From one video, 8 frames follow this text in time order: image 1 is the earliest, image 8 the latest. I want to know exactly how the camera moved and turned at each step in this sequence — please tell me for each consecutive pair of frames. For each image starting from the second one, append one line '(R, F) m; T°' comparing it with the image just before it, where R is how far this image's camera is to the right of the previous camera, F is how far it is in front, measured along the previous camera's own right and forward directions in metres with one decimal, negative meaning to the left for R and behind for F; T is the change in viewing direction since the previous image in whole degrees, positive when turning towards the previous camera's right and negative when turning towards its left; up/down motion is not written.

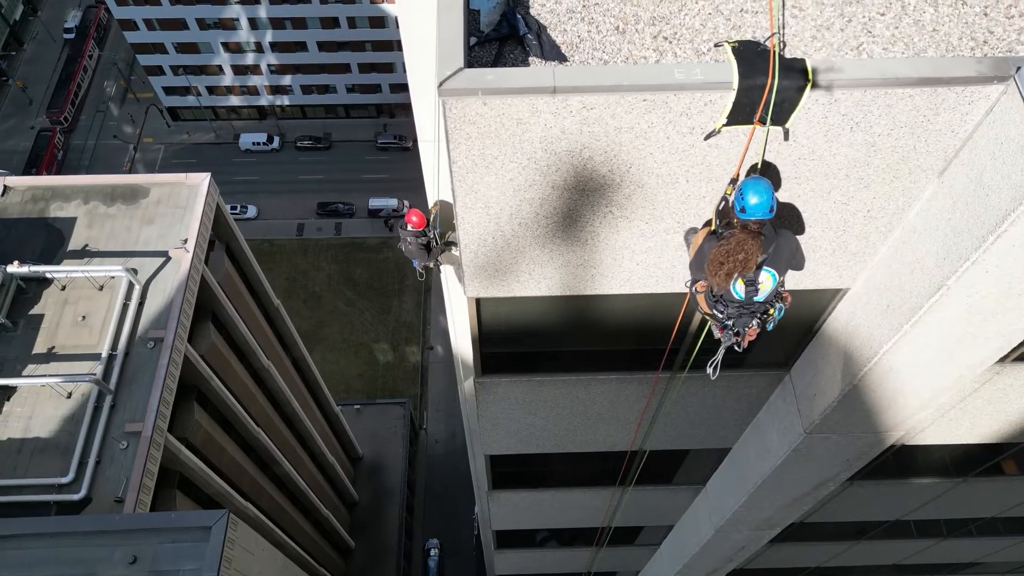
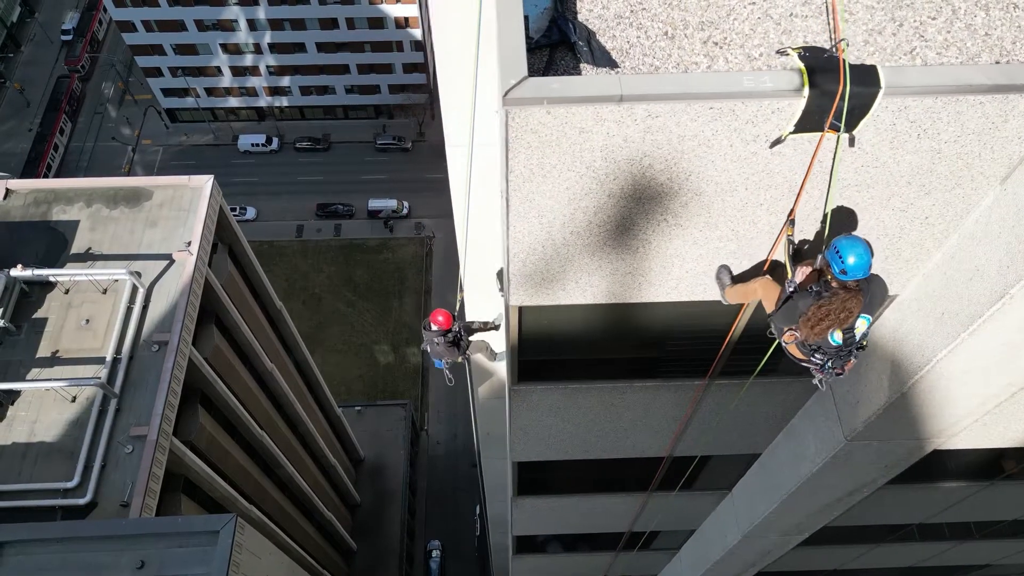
(-0.3, +0.1) m; 0°
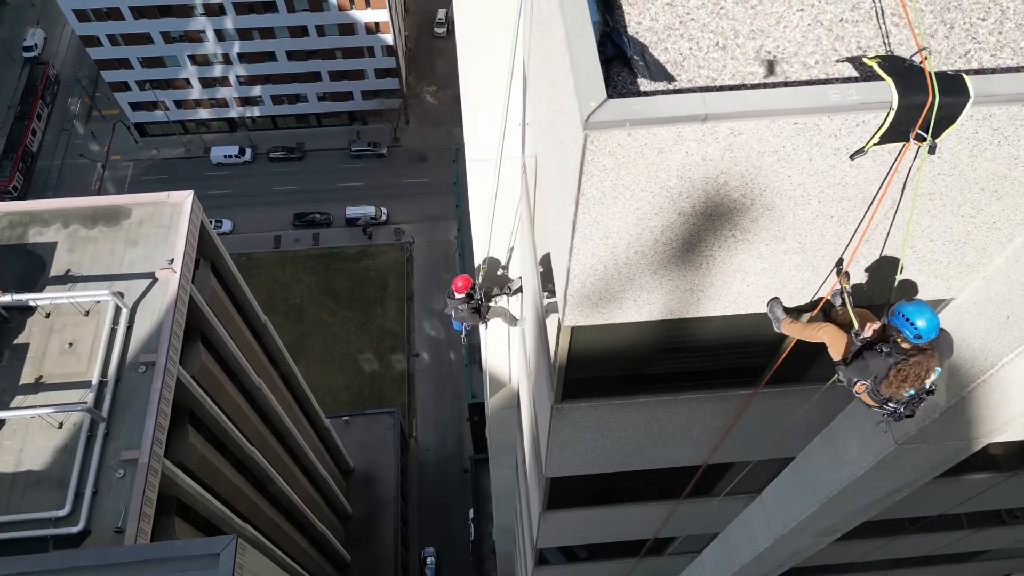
(-0.5, +0.1) m; +2°
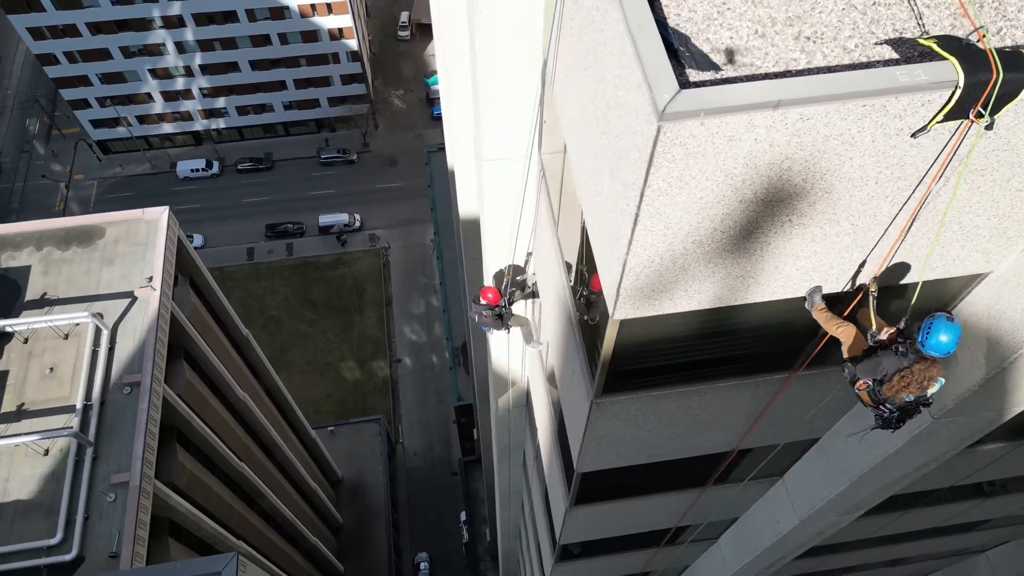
(-0.5, 0.0) m; +2°
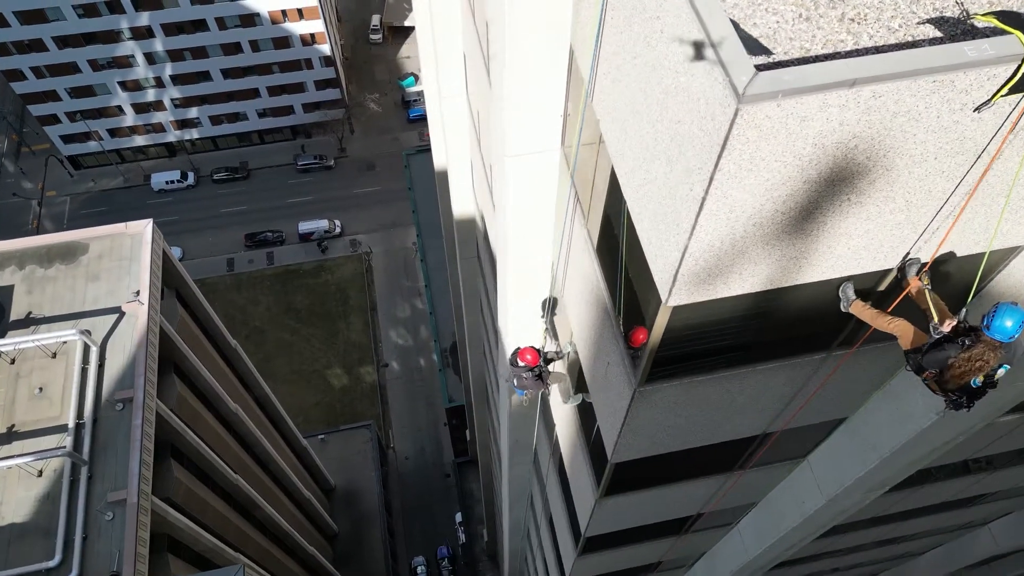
(-0.5, 0.0) m; +1°
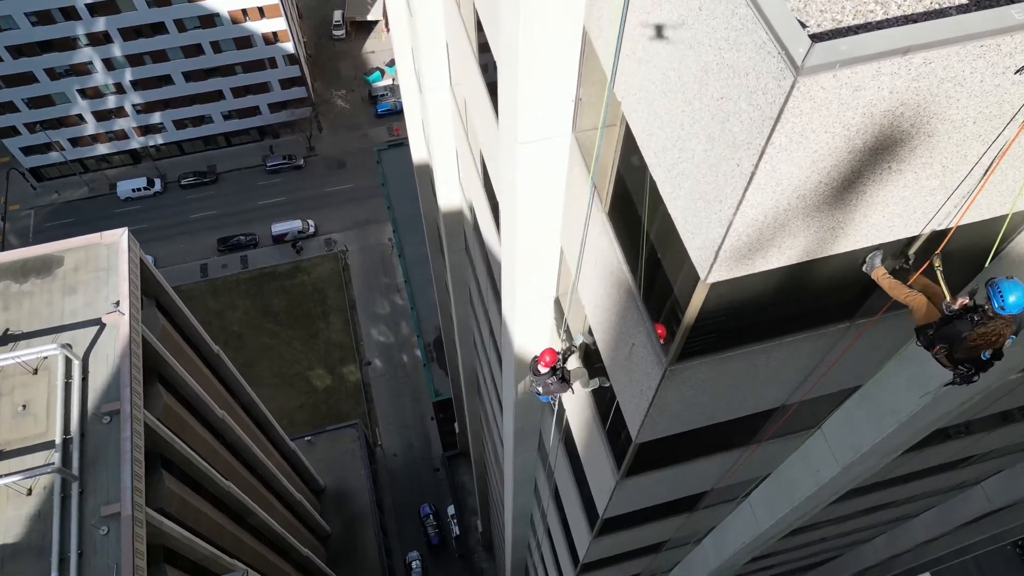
(-0.4, 0.0) m; +2°
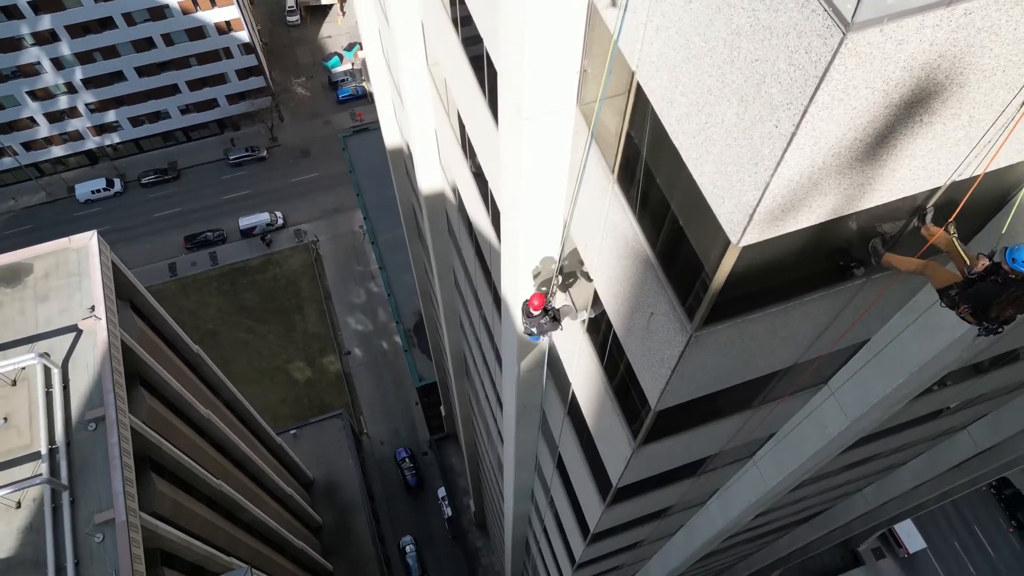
(-0.4, 0.0) m; +2°
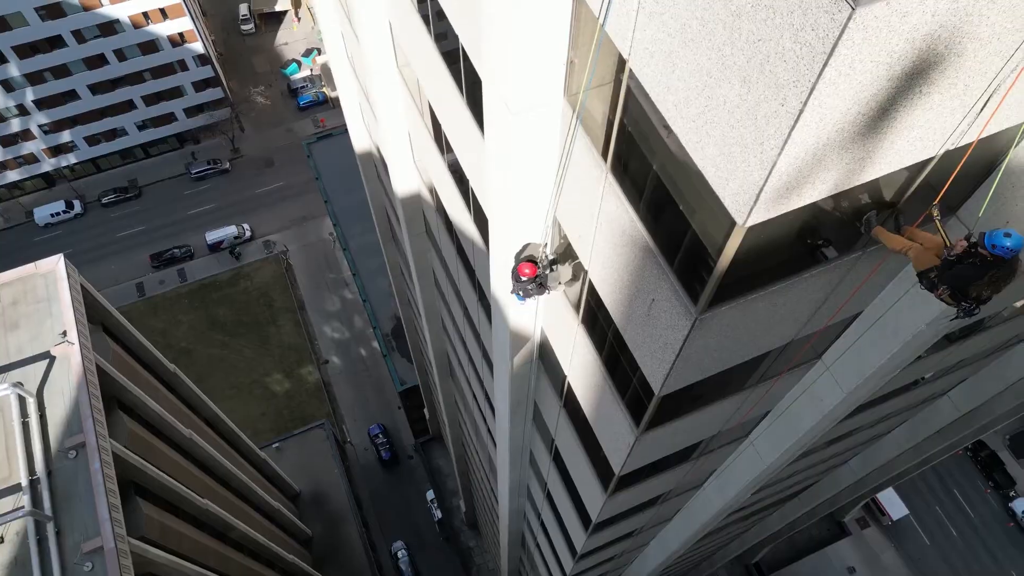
(-0.3, 0.0) m; +2°
